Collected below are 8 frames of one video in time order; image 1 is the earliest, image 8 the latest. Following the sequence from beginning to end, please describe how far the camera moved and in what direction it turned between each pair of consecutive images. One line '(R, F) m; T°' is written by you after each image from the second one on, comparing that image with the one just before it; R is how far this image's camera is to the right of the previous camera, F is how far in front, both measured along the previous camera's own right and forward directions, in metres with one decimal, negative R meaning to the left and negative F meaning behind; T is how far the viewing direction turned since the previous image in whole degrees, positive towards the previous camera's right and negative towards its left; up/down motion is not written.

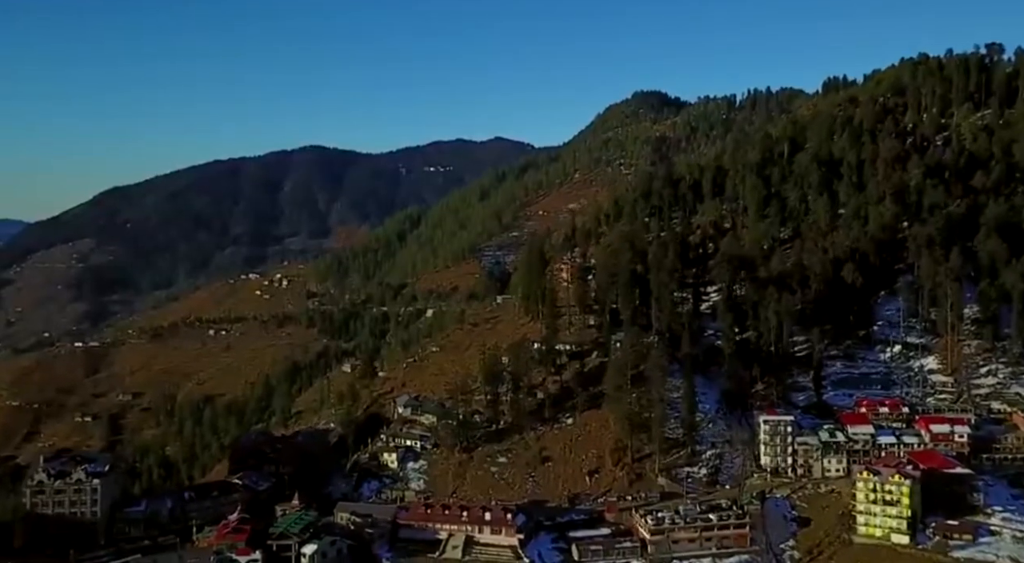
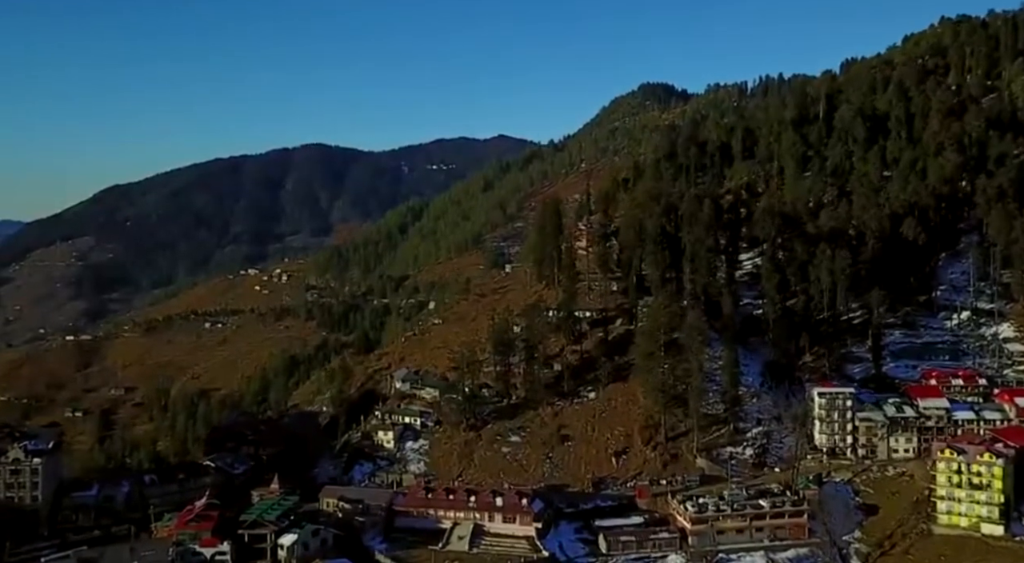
(-0.8, +10.3) m; 0°
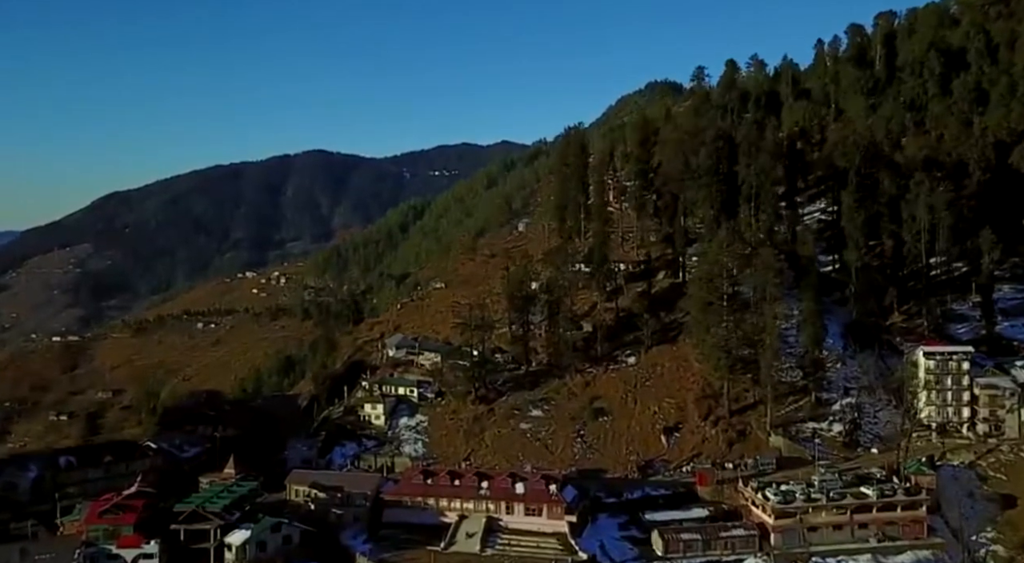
(-1.0, +13.9) m; 0°
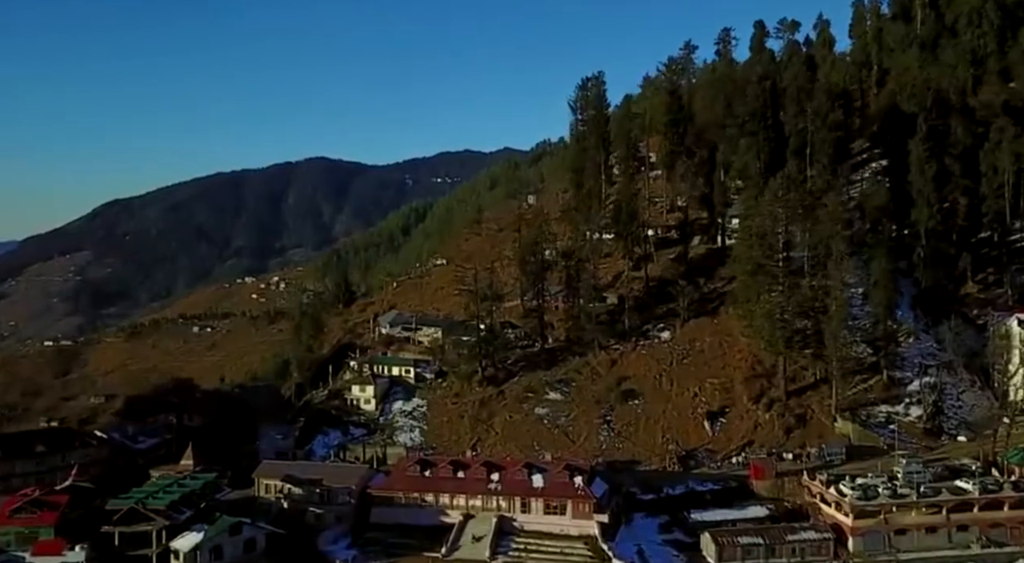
(-0.5, +8.2) m; 0°
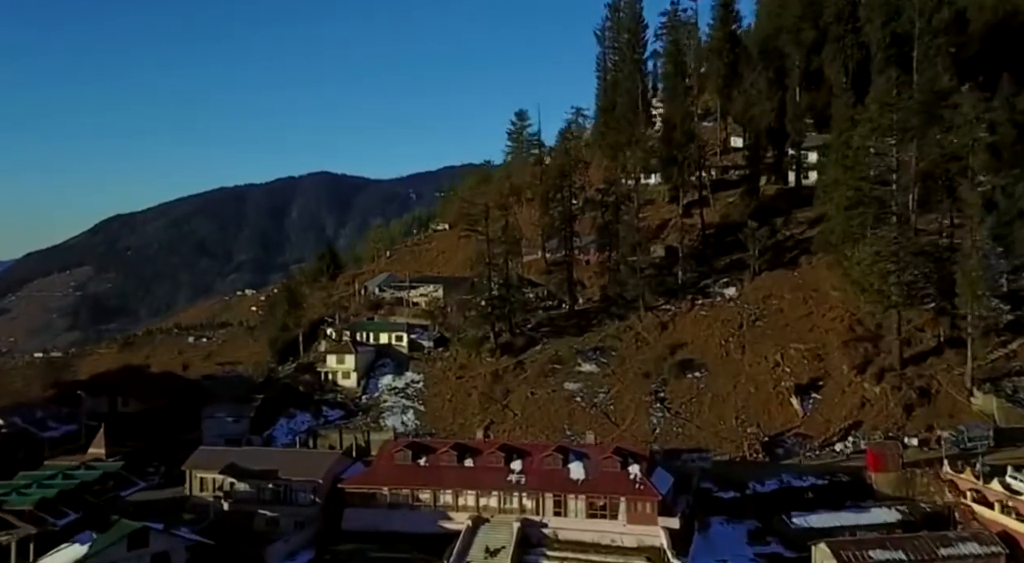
(-0.6, +10.6) m; 0°
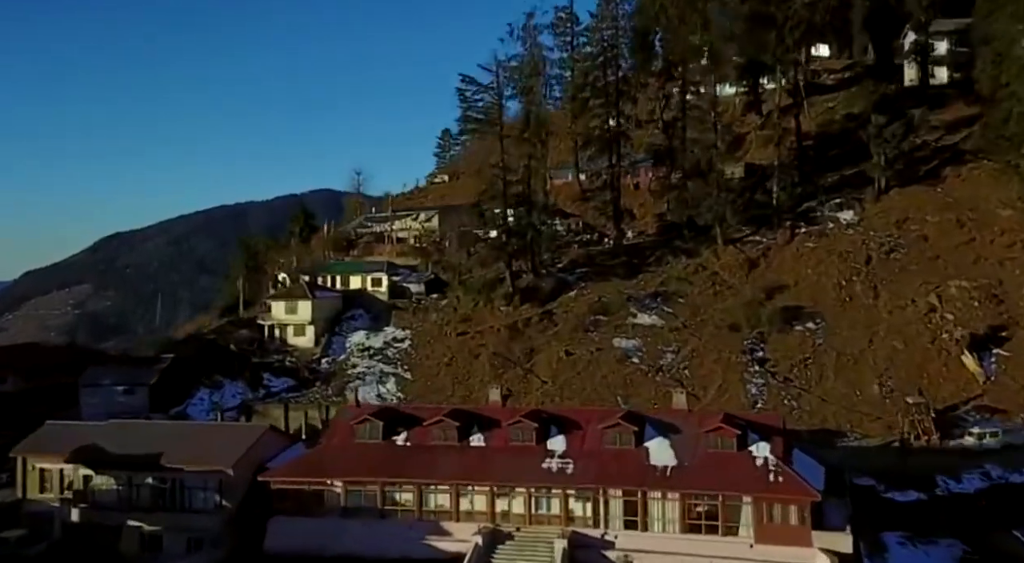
(-0.6, +10.9) m; 0°
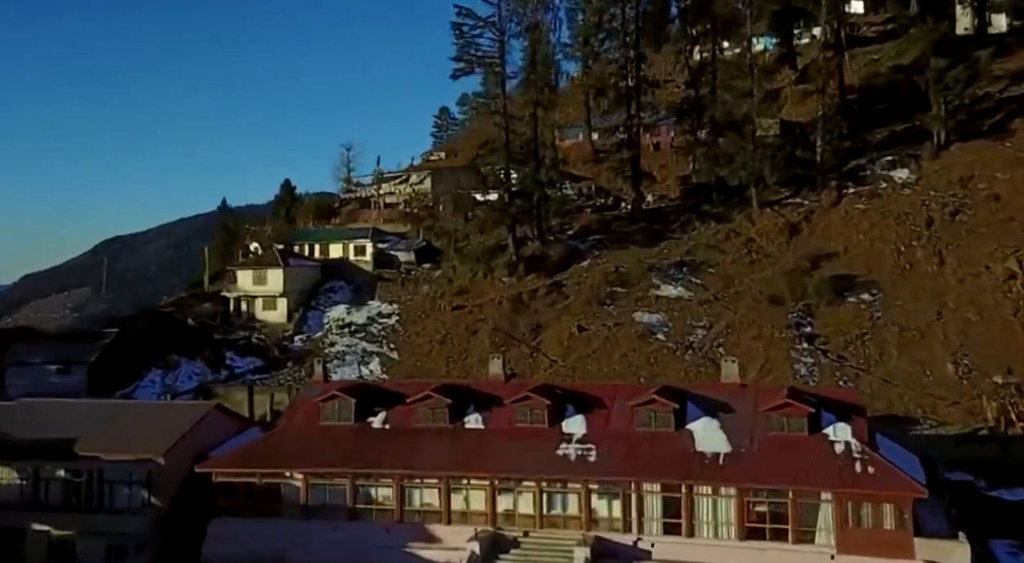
(-0.1, +3.4) m; 0°
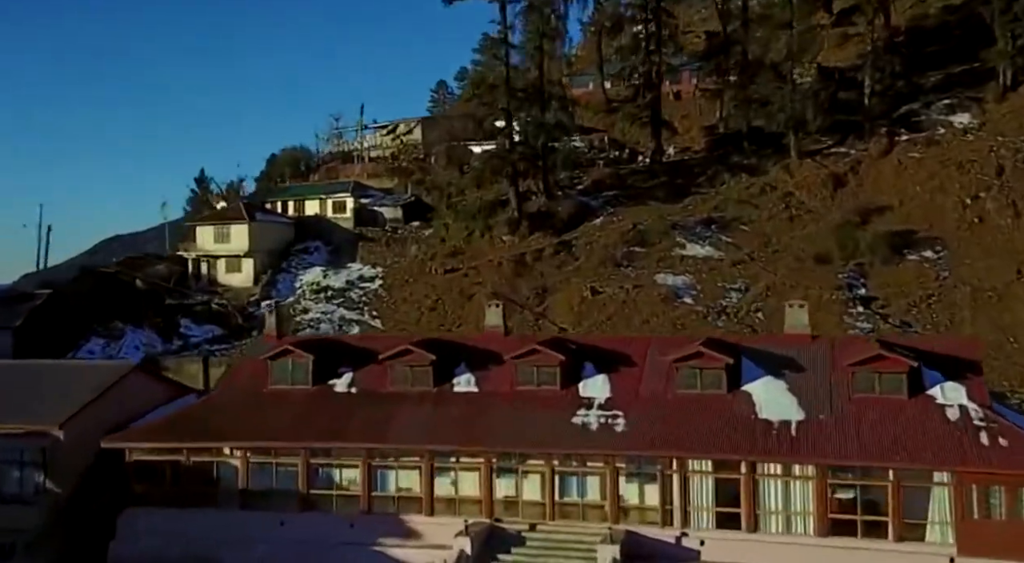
(0.0, +3.0) m; 0°
